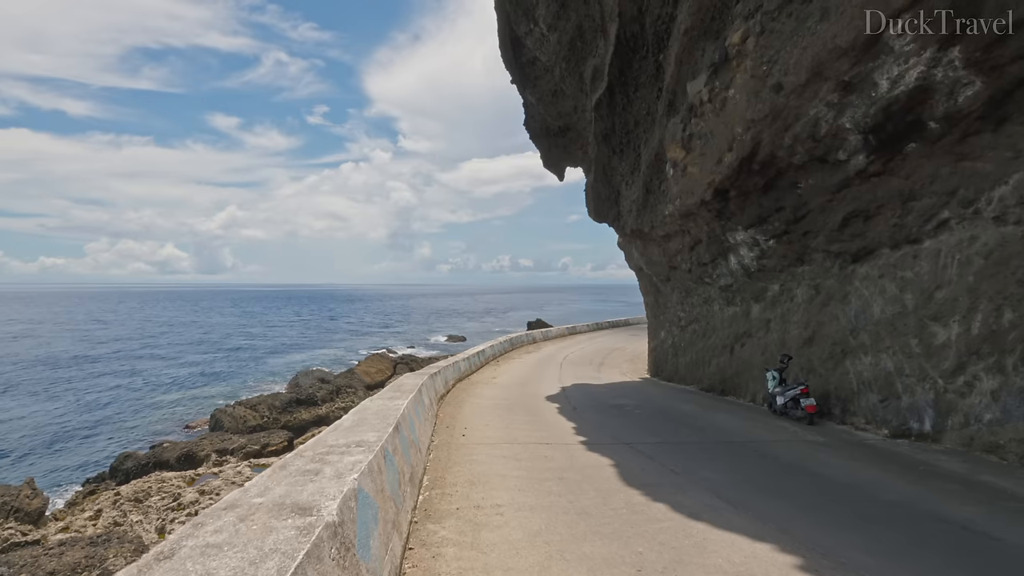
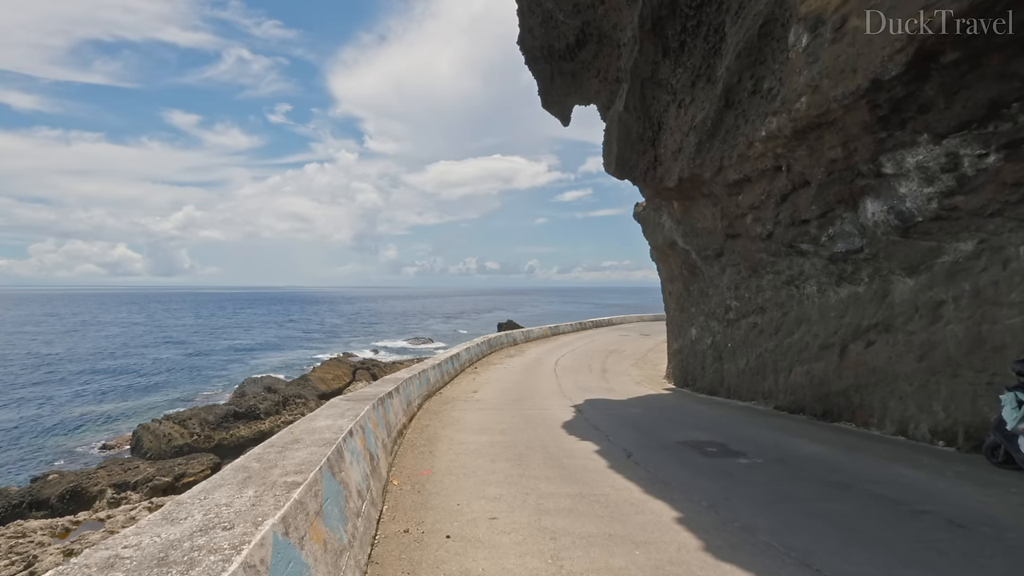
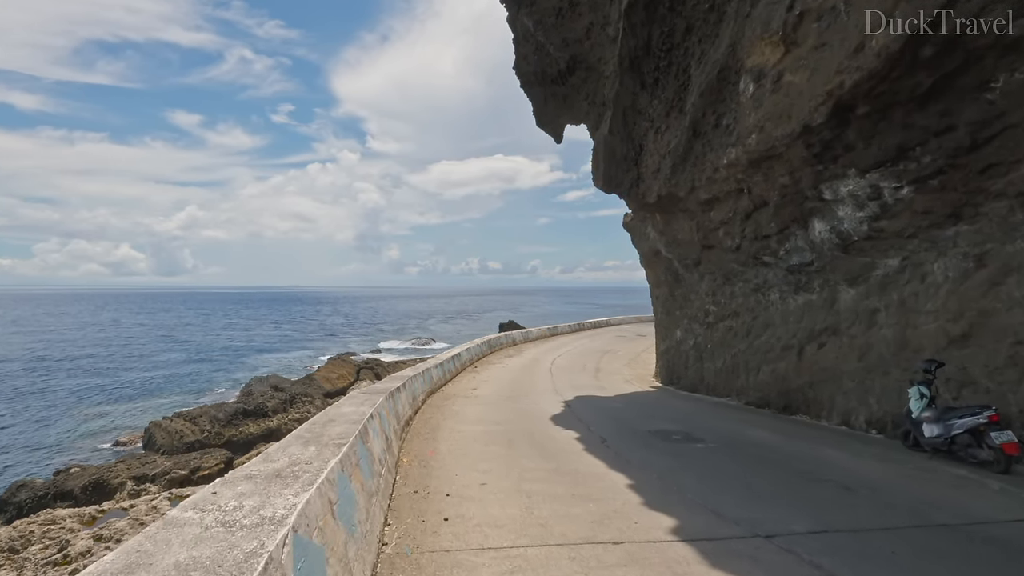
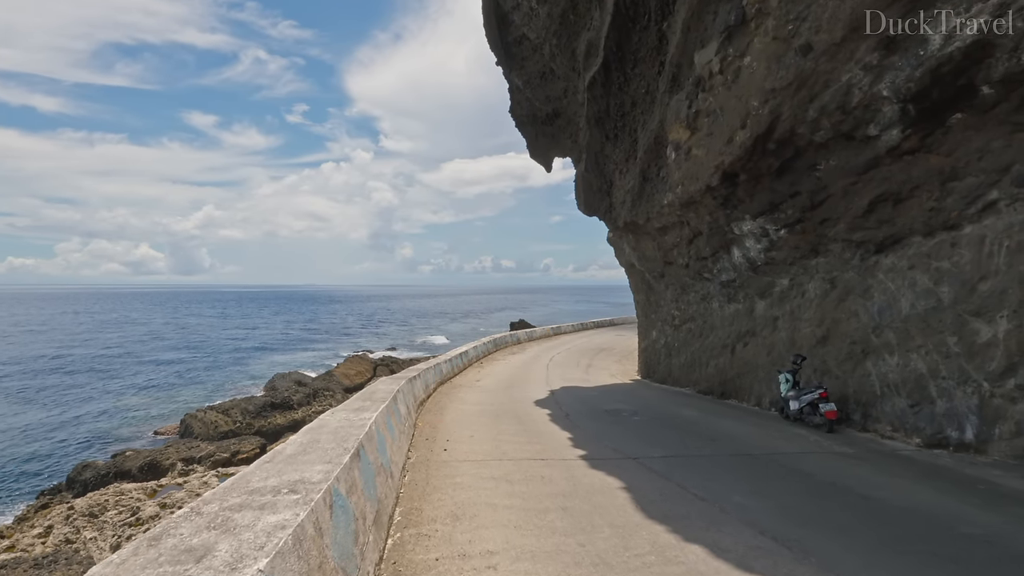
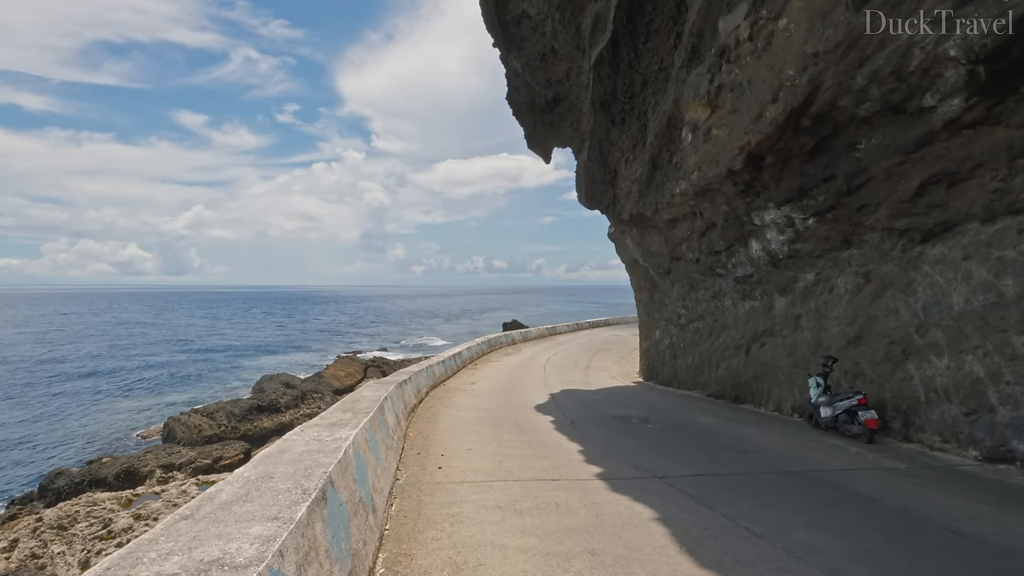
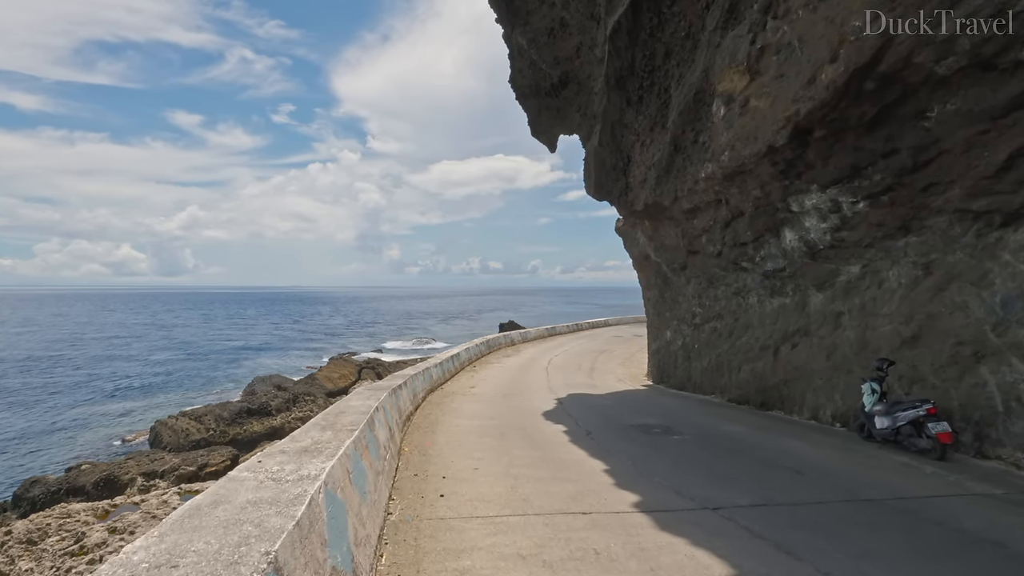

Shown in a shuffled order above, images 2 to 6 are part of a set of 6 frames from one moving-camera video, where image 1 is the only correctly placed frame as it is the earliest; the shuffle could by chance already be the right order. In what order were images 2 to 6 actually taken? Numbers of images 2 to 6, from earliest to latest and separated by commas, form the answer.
4, 5, 6, 3, 2
